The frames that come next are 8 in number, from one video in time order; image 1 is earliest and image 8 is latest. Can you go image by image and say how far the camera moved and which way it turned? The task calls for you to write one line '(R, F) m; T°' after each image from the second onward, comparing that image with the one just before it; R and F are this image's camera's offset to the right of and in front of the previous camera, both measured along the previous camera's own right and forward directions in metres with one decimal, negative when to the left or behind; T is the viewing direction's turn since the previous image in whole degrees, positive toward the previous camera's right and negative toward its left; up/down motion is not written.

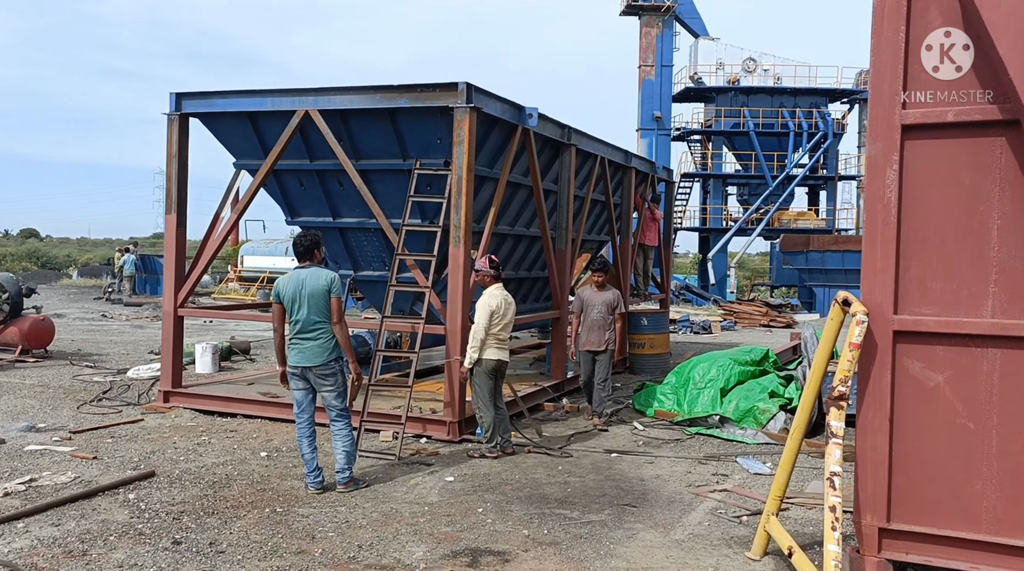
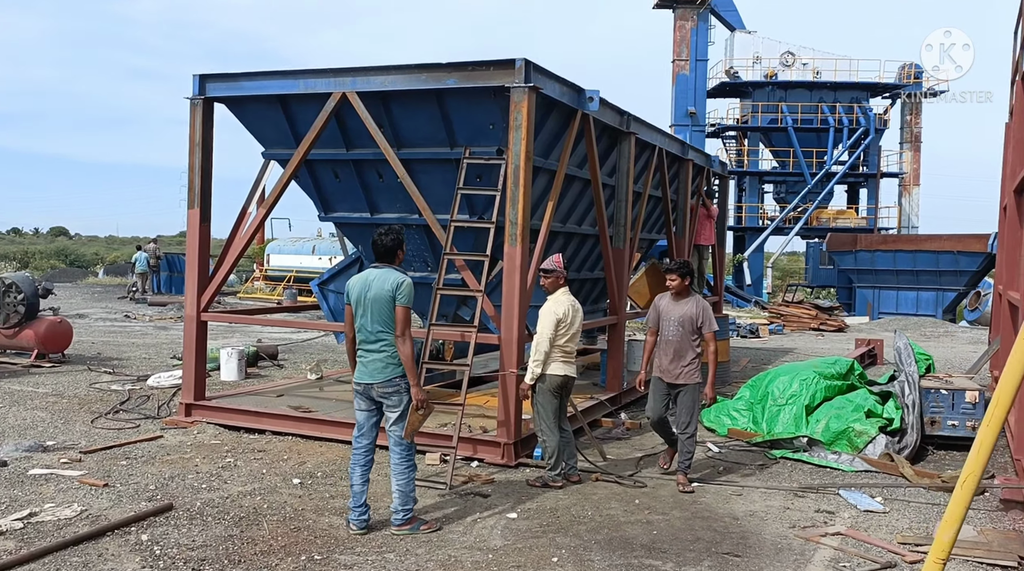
(-0.3, +1.1) m; -1°
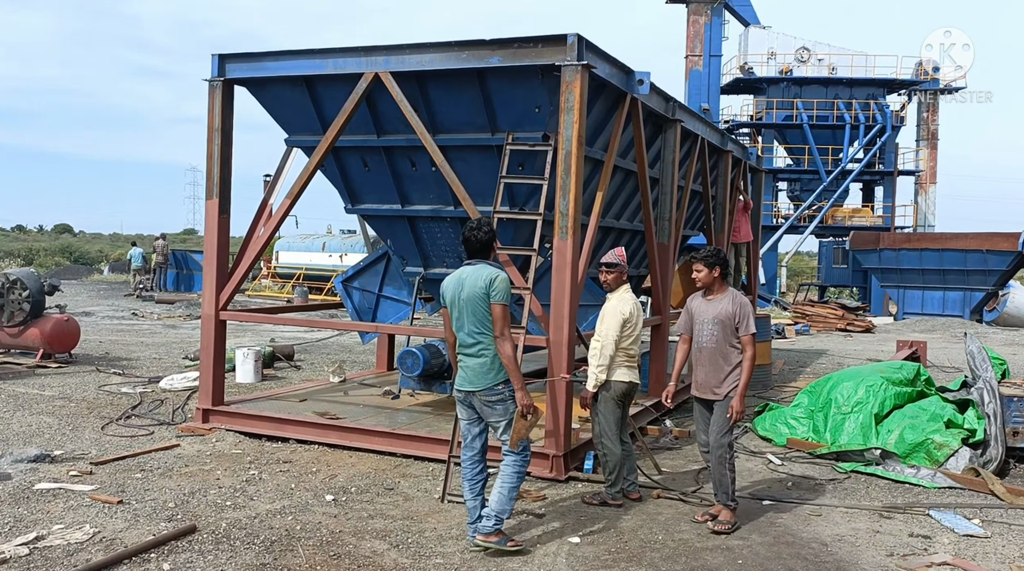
(-0.4, +0.7) m; 0°
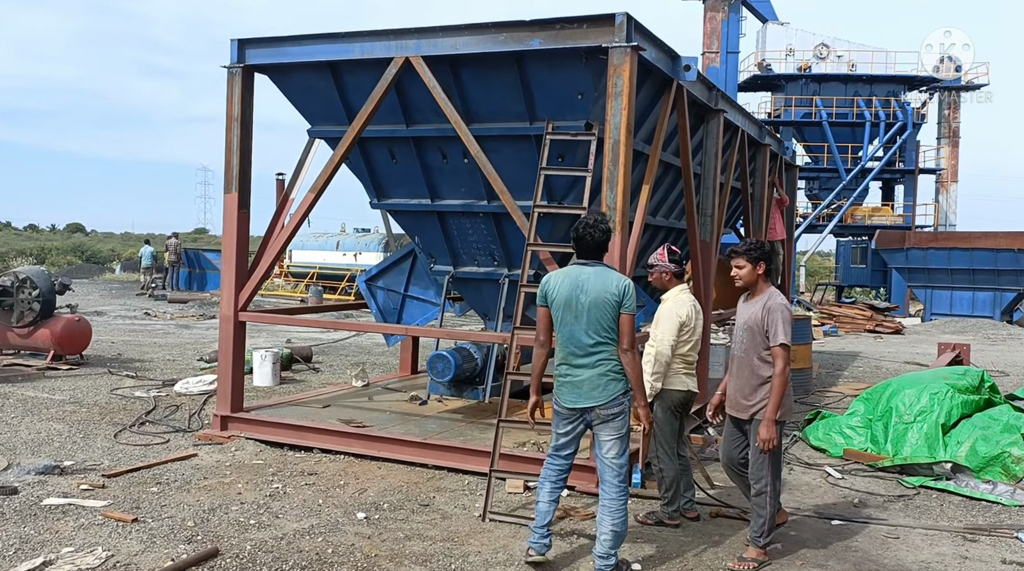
(-0.3, +0.6) m; -1°
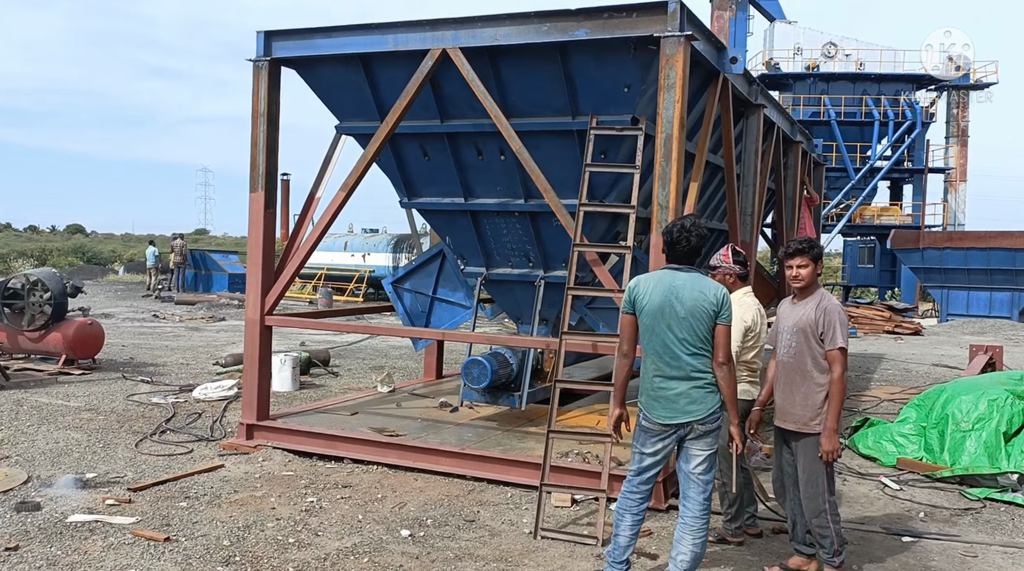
(-0.3, +0.4) m; 0°
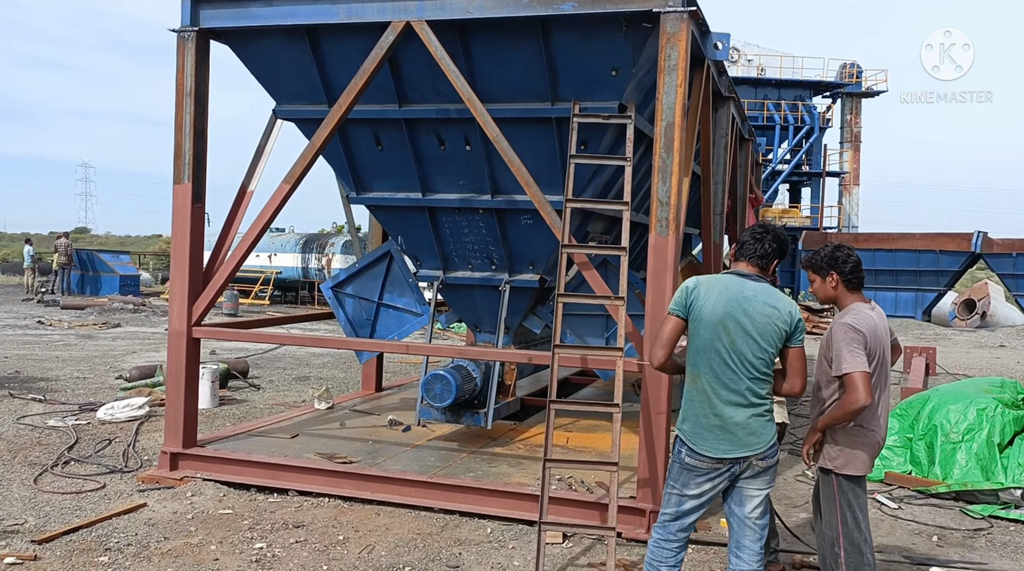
(-0.5, +0.9) m; +6°
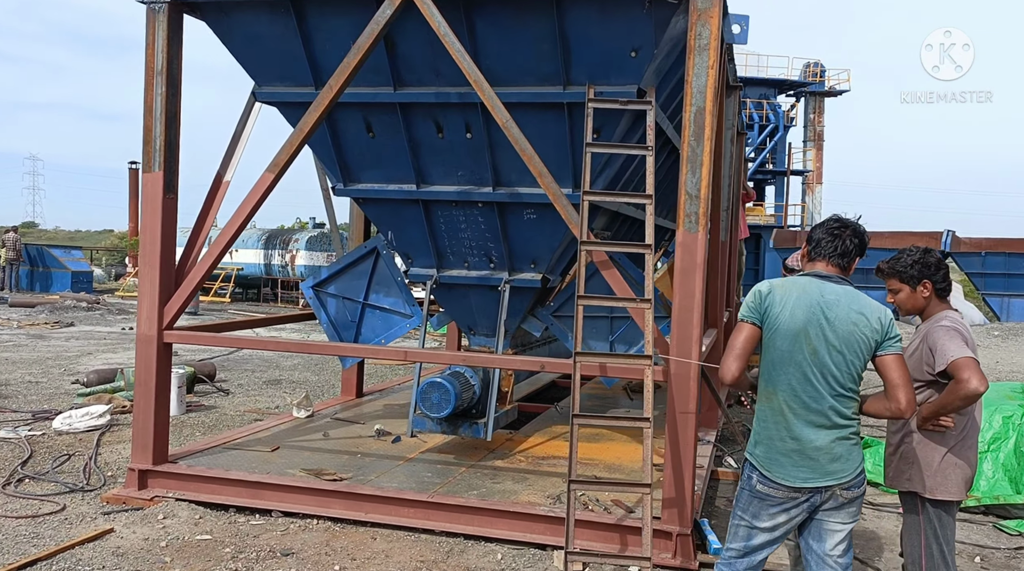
(-0.3, +0.6) m; +3°
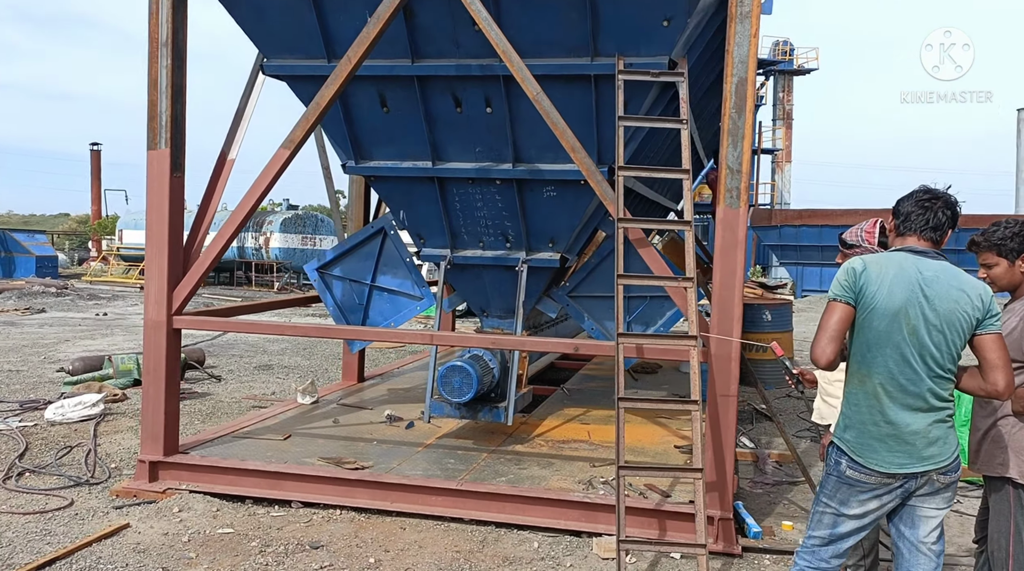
(-0.4, +0.2) m; +2°
